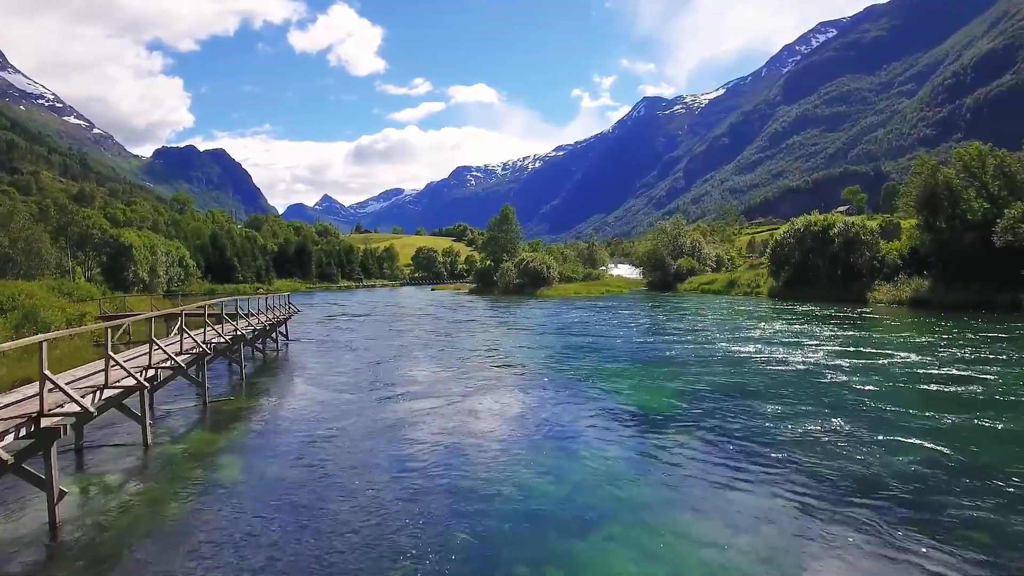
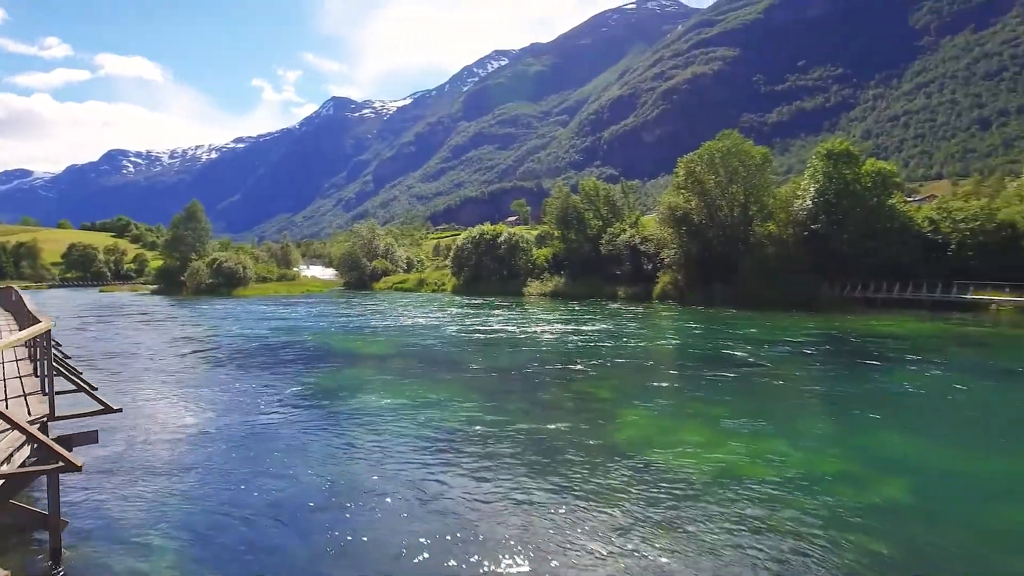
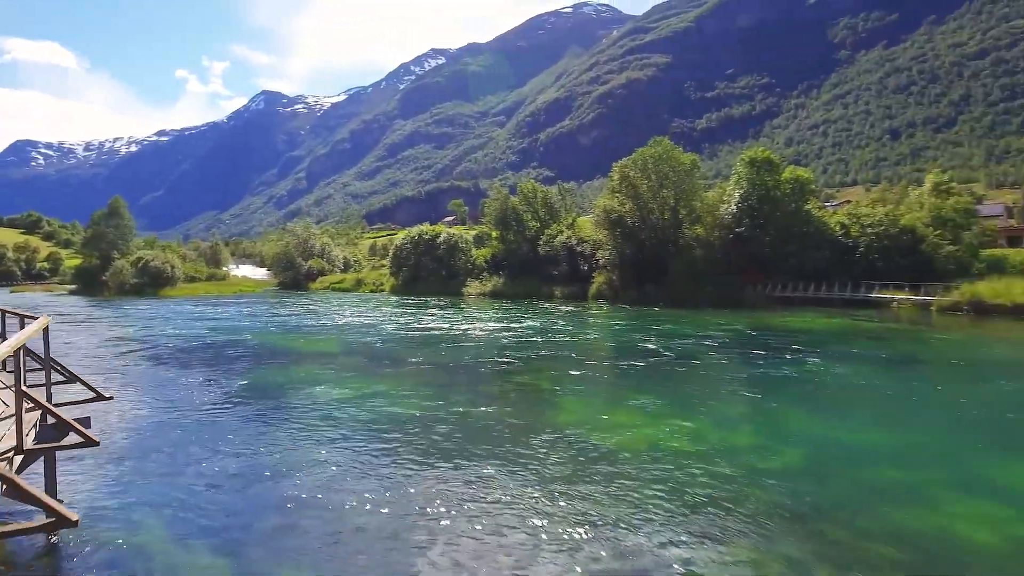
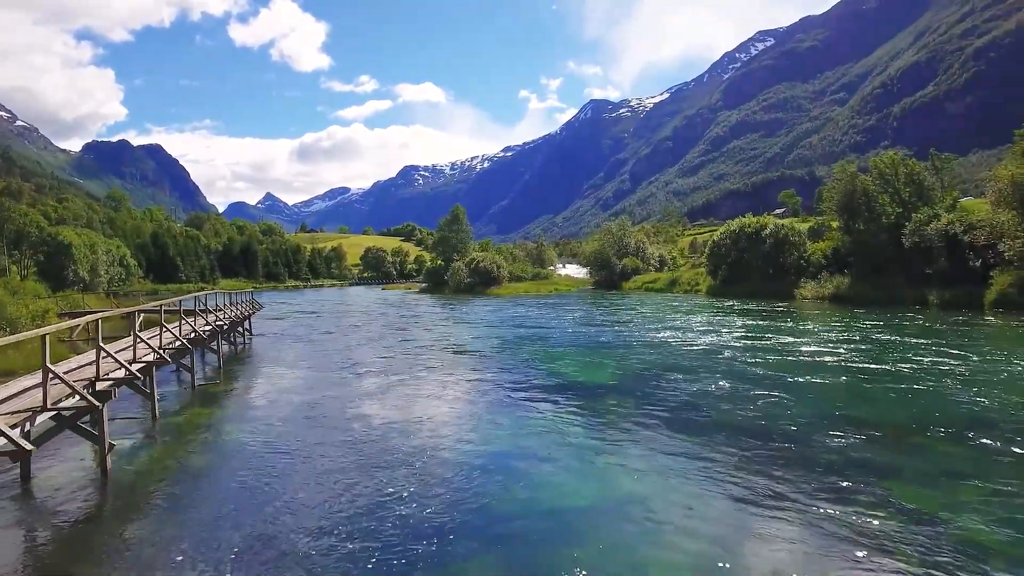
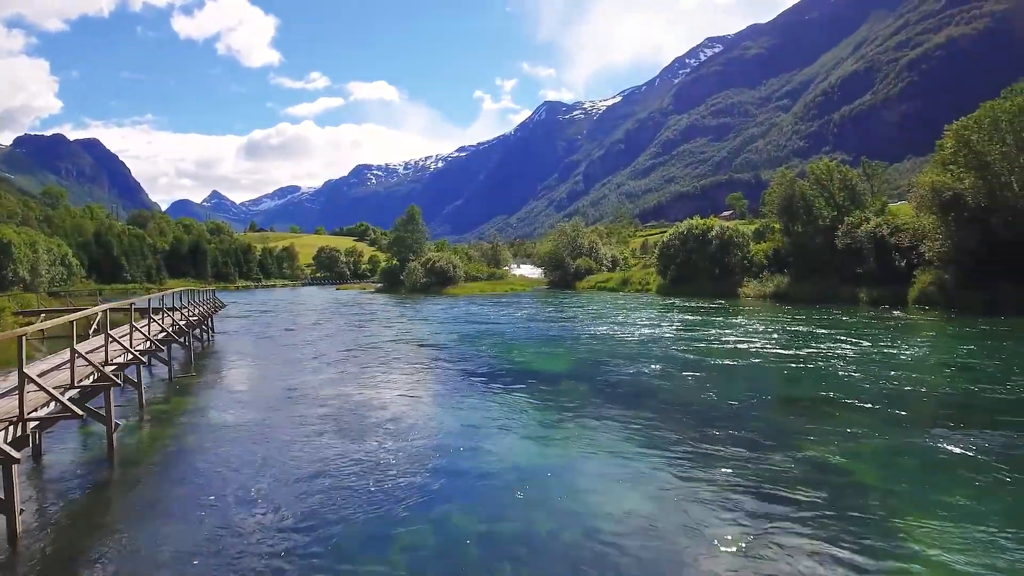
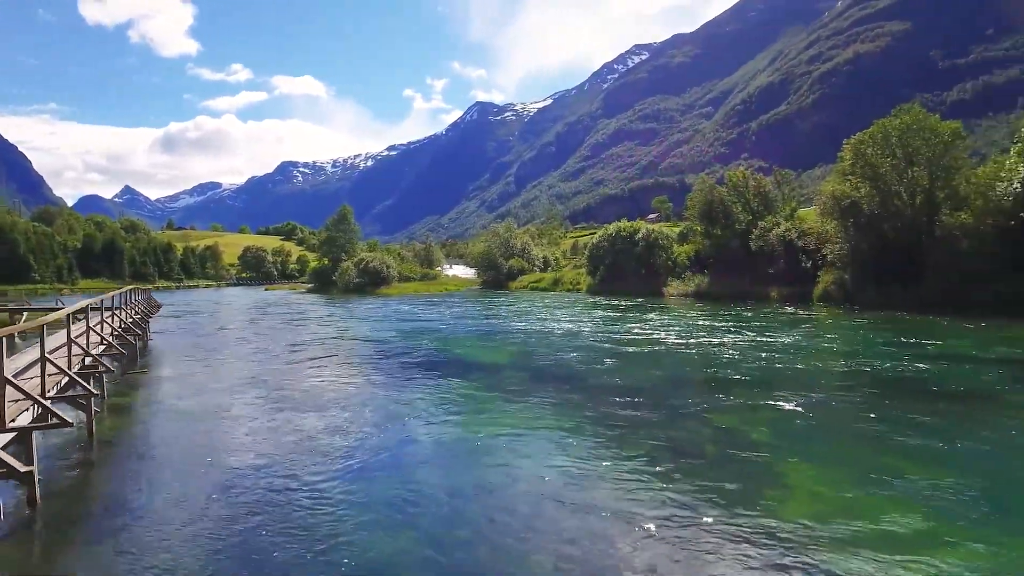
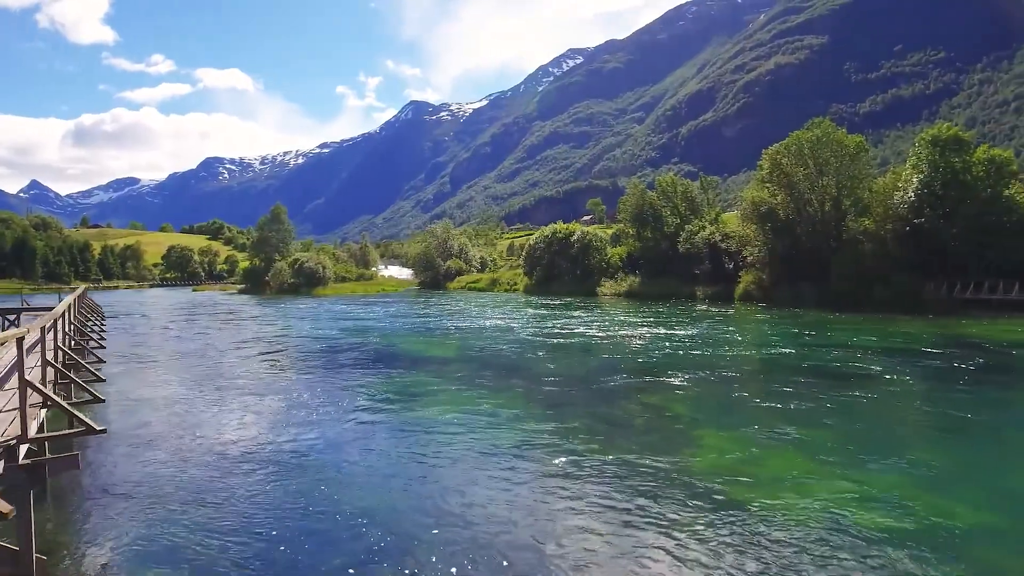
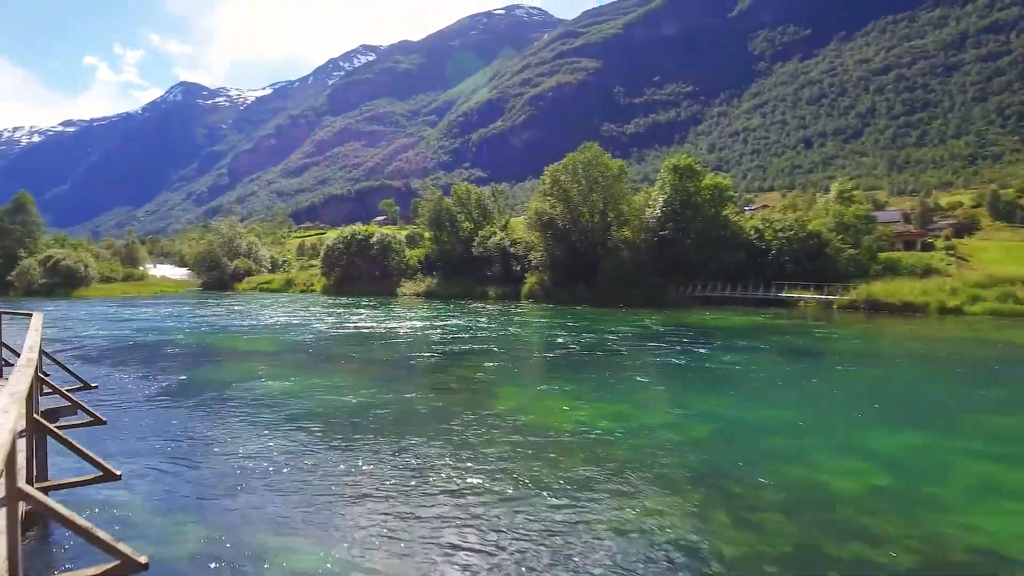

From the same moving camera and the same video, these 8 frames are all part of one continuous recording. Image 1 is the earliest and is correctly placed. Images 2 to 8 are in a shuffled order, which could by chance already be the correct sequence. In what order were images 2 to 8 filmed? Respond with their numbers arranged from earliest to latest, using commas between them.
4, 5, 6, 7, 2, 3, 8
